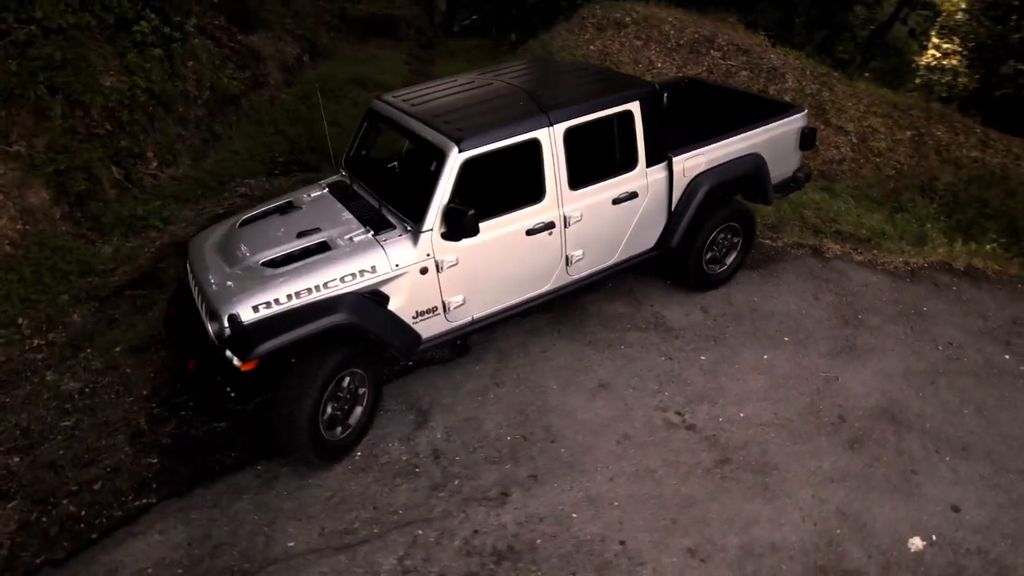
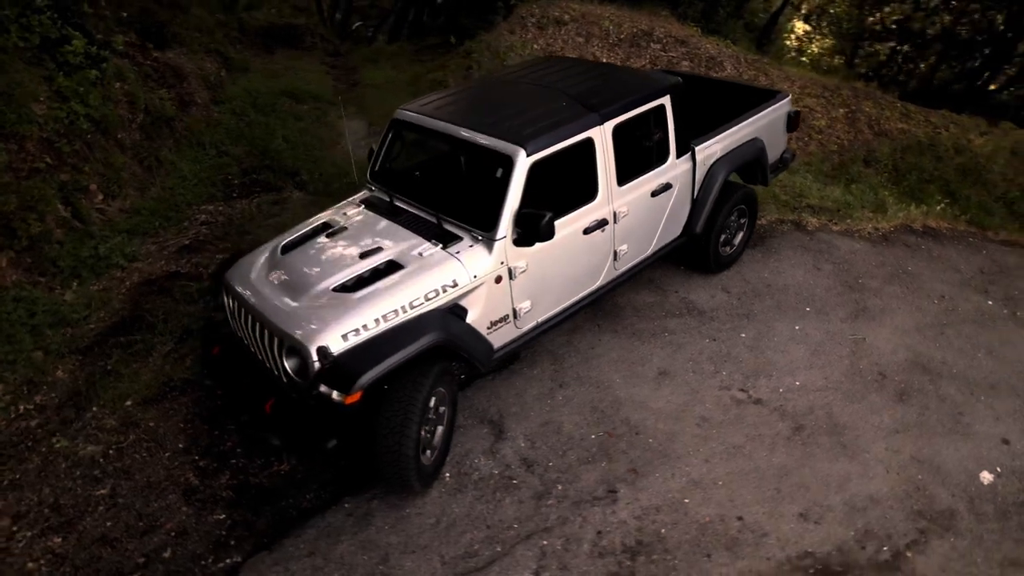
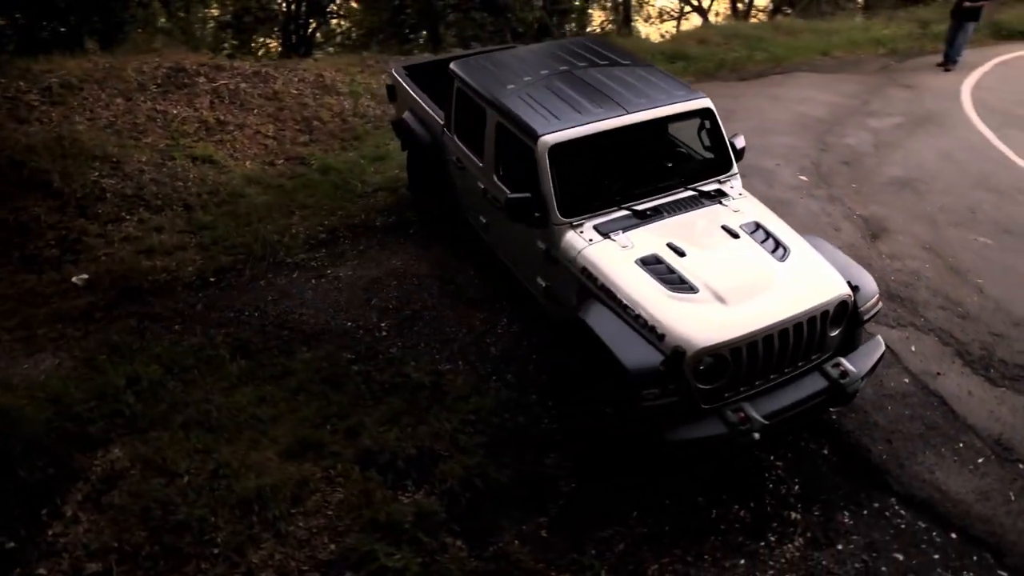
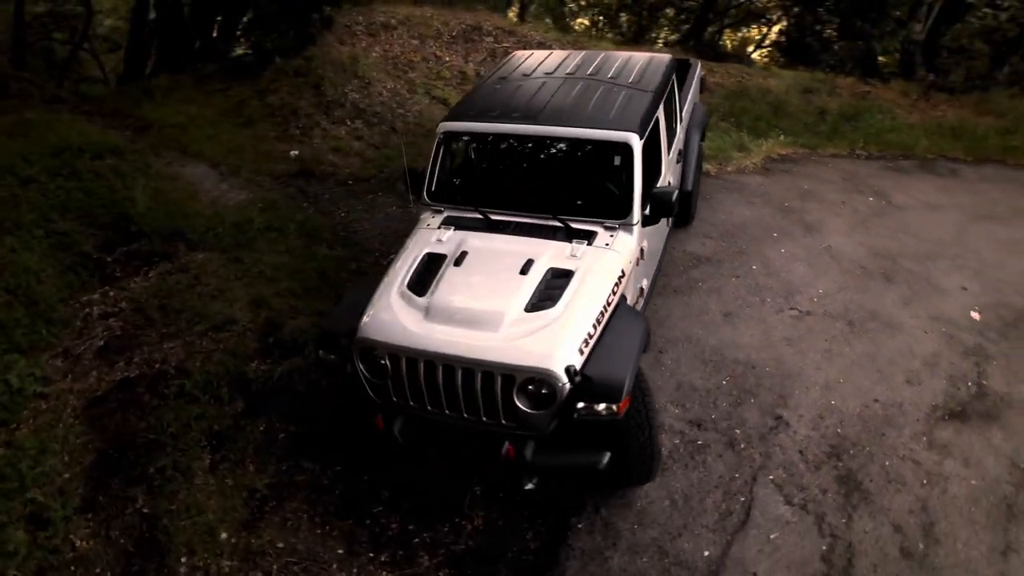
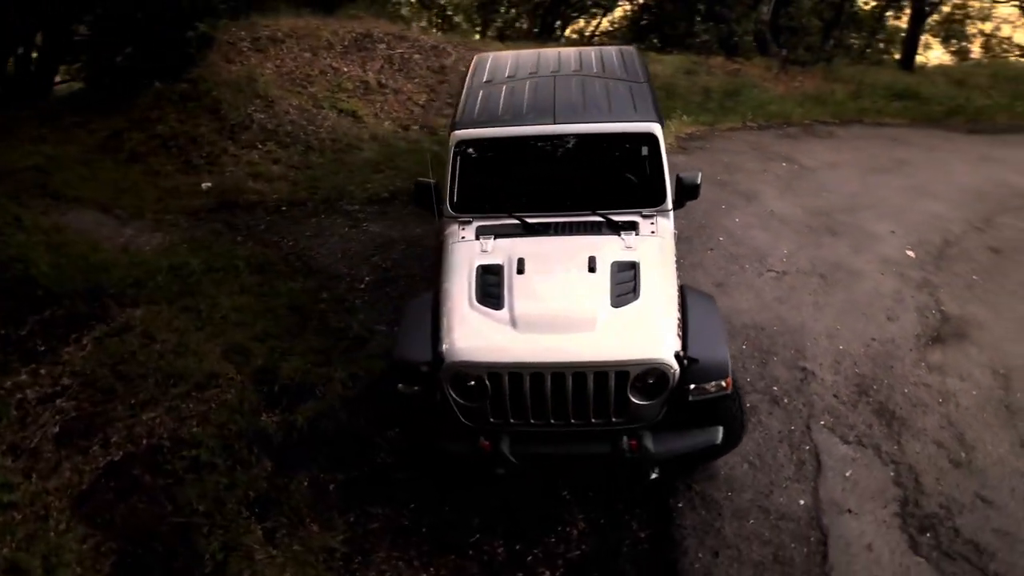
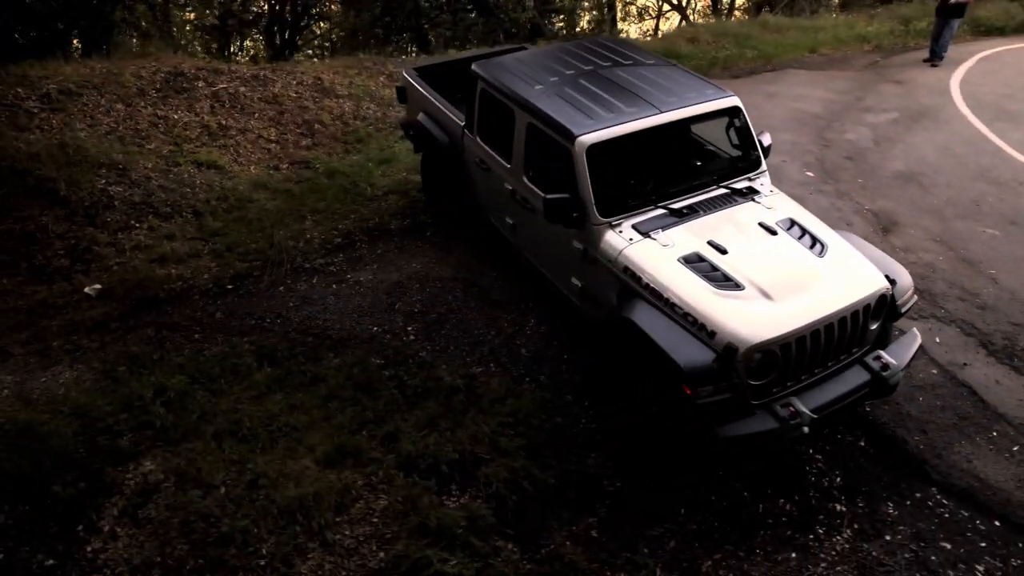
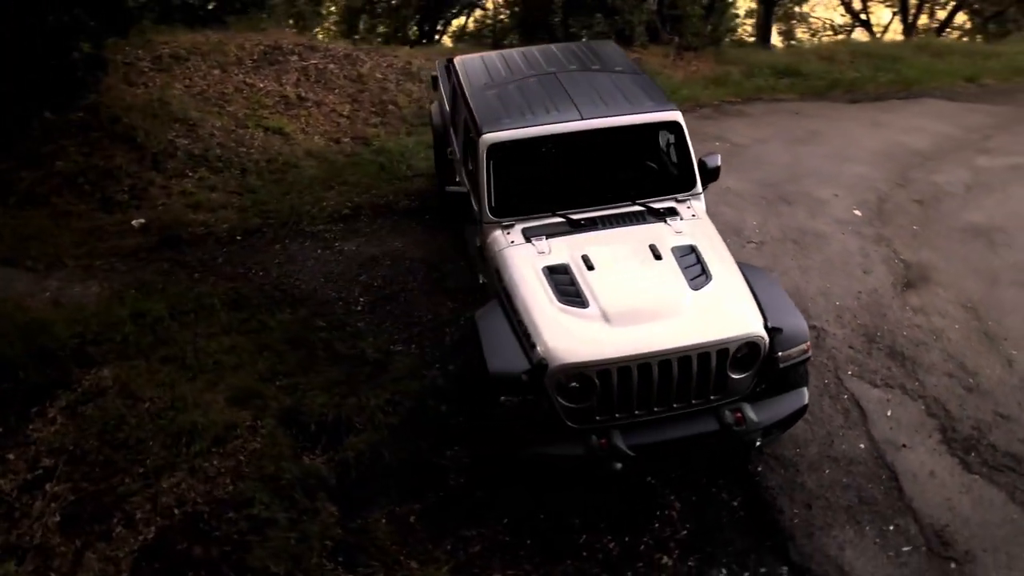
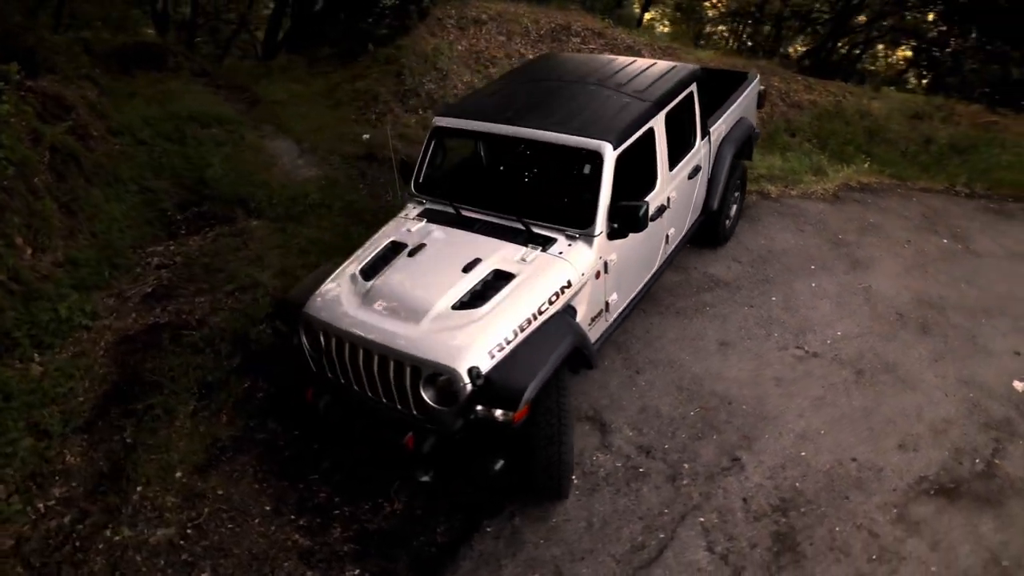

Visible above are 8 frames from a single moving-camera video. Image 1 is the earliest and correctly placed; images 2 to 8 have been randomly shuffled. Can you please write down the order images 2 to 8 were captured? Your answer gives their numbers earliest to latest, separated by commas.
2, 8, 4, 5, 7, 3, 6
